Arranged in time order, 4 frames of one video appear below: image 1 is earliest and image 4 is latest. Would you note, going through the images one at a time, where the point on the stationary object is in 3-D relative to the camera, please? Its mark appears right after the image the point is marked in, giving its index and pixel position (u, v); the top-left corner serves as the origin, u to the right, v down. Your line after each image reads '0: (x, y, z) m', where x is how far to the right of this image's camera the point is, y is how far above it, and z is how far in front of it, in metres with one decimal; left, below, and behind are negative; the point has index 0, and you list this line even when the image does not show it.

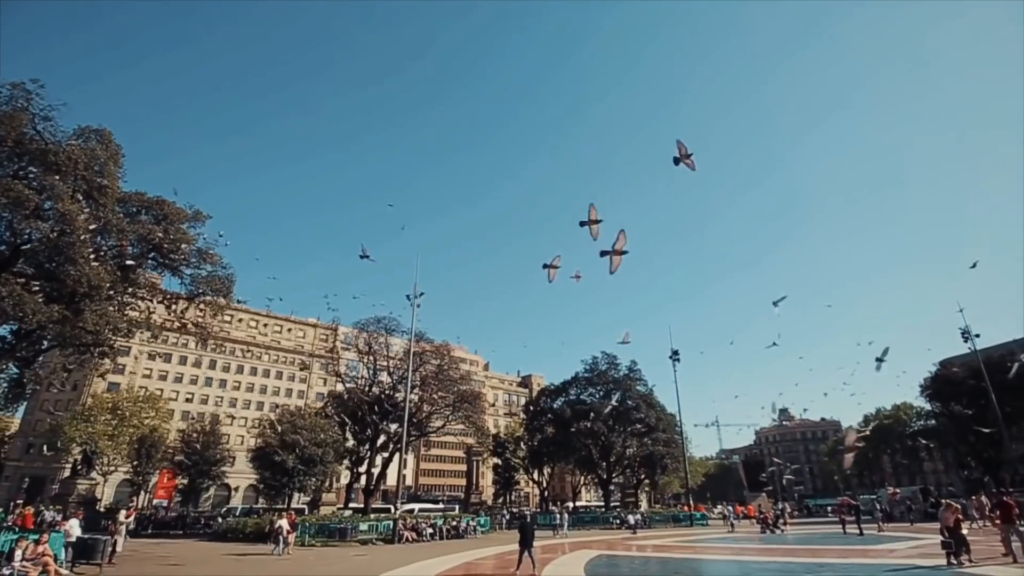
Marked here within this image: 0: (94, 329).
0: (-12.9, -1.3, +19.4) m
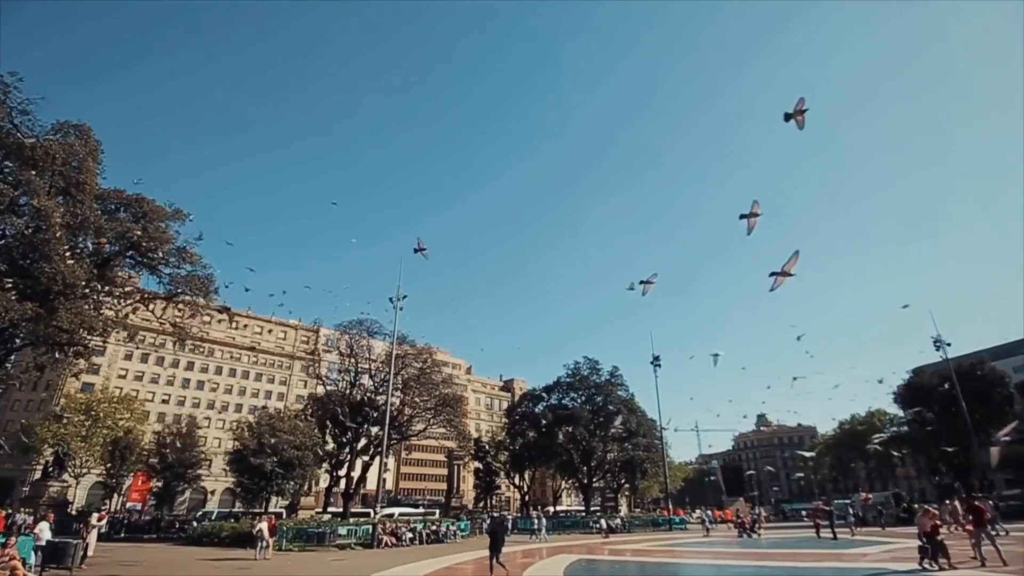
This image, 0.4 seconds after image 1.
0: (-13.2, -1.2, +19.1) m
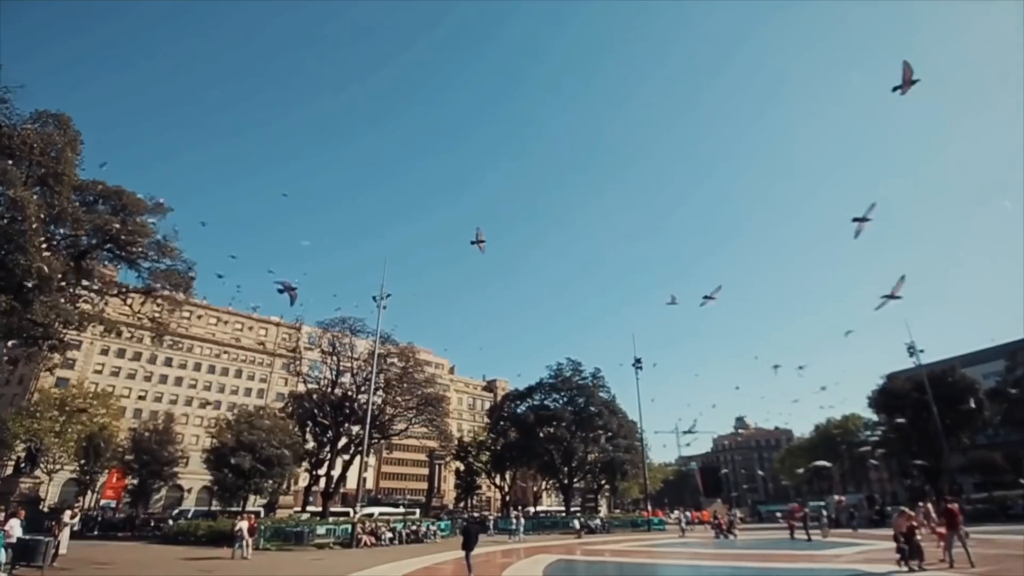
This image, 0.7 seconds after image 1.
0: (-13.5, -1.0, +18.7) m
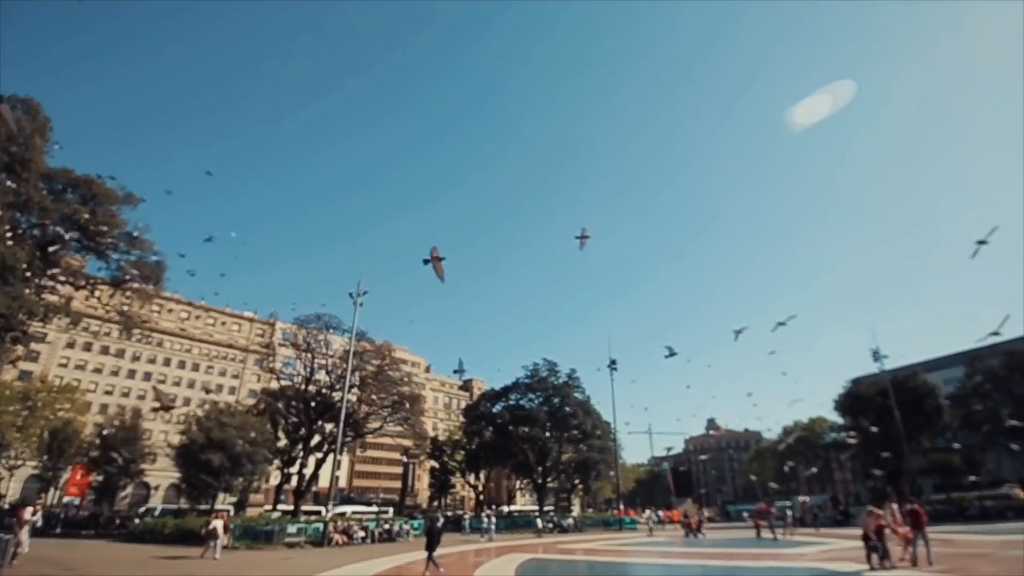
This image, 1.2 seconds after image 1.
0: (-13.8, -0.7, +18.2) m
